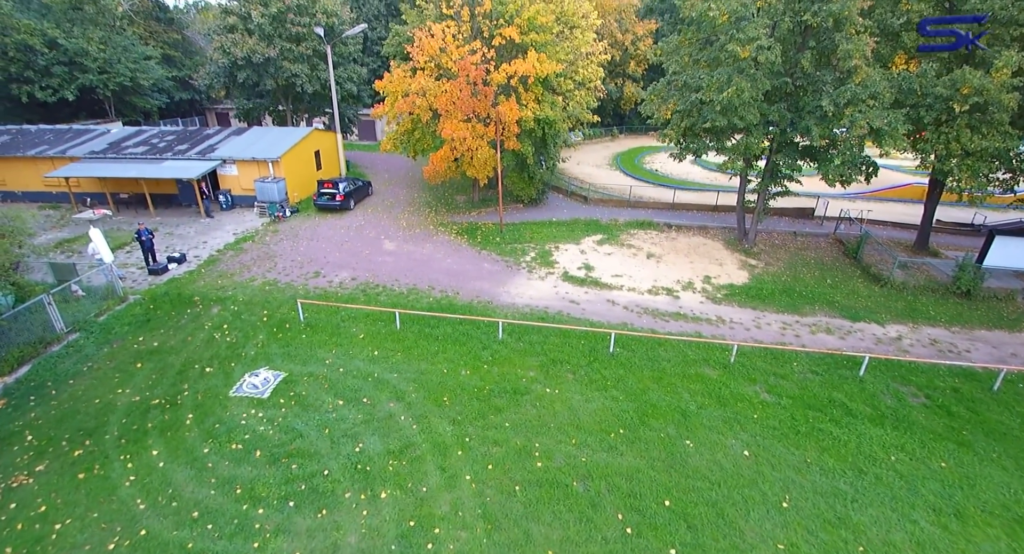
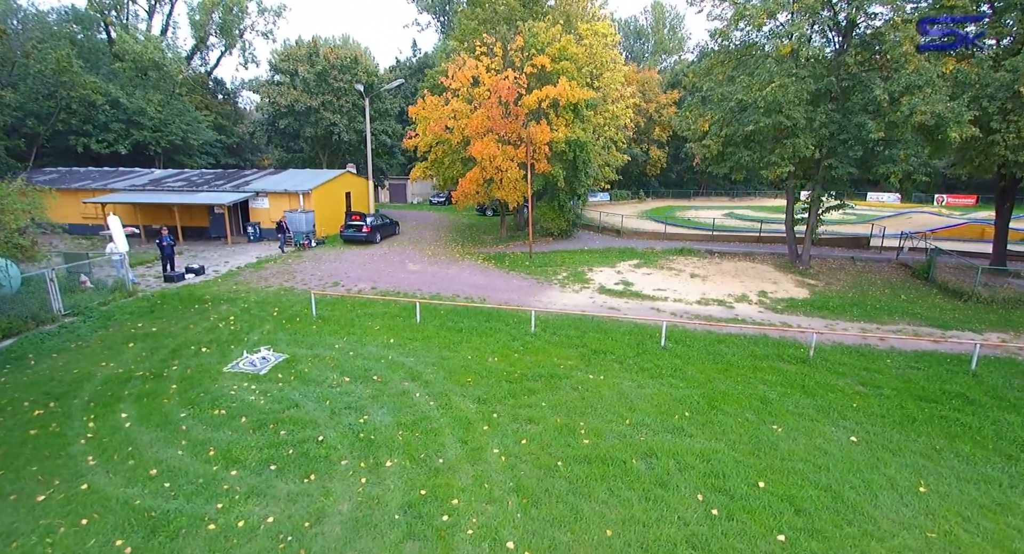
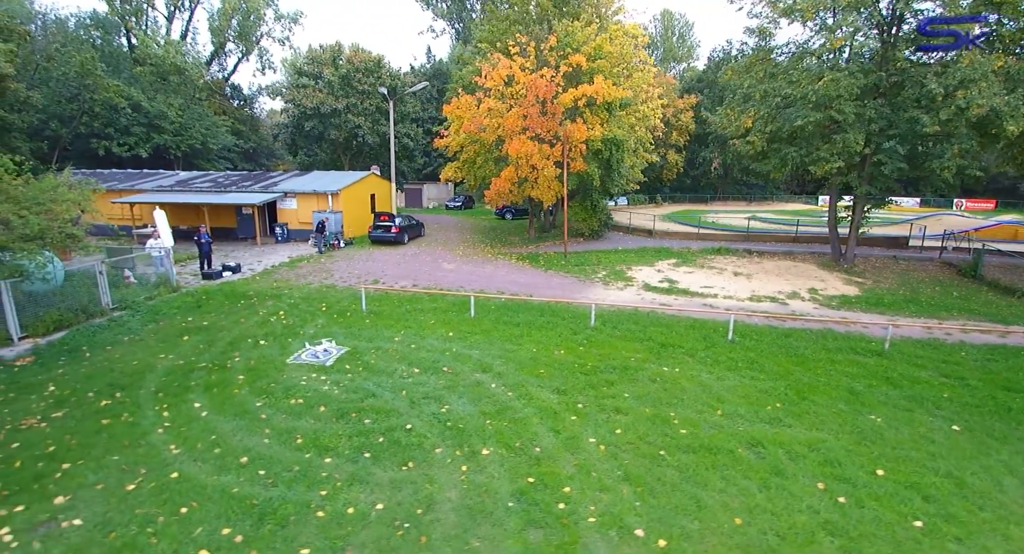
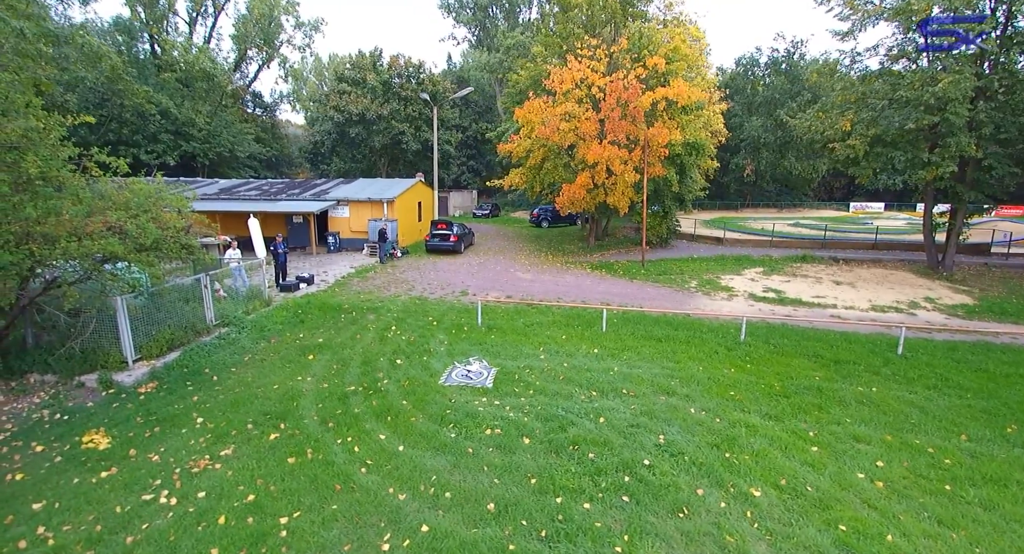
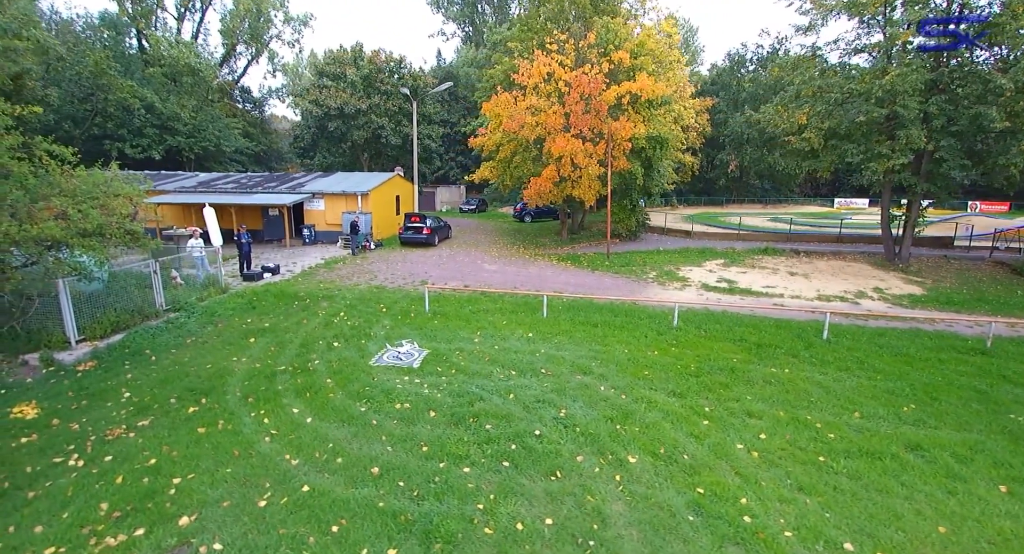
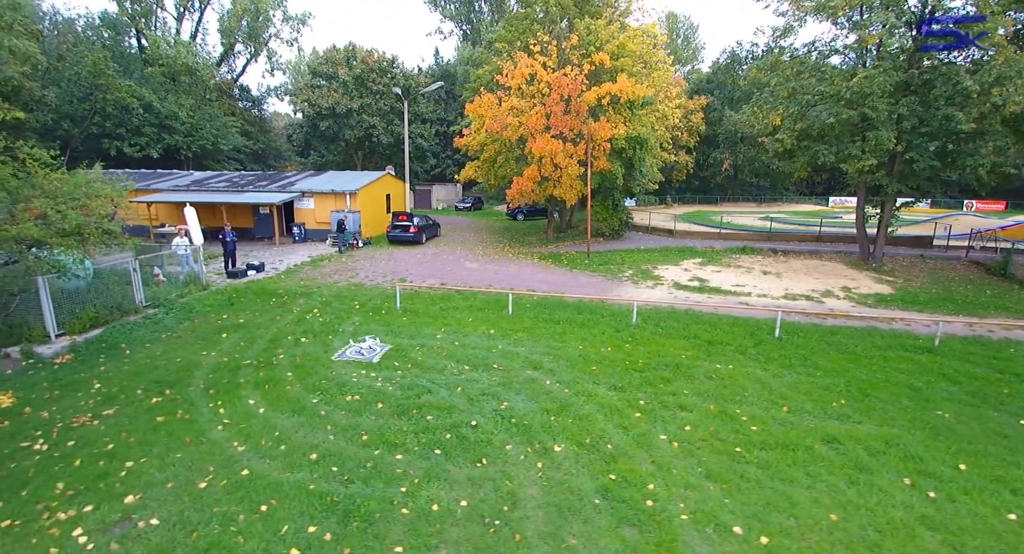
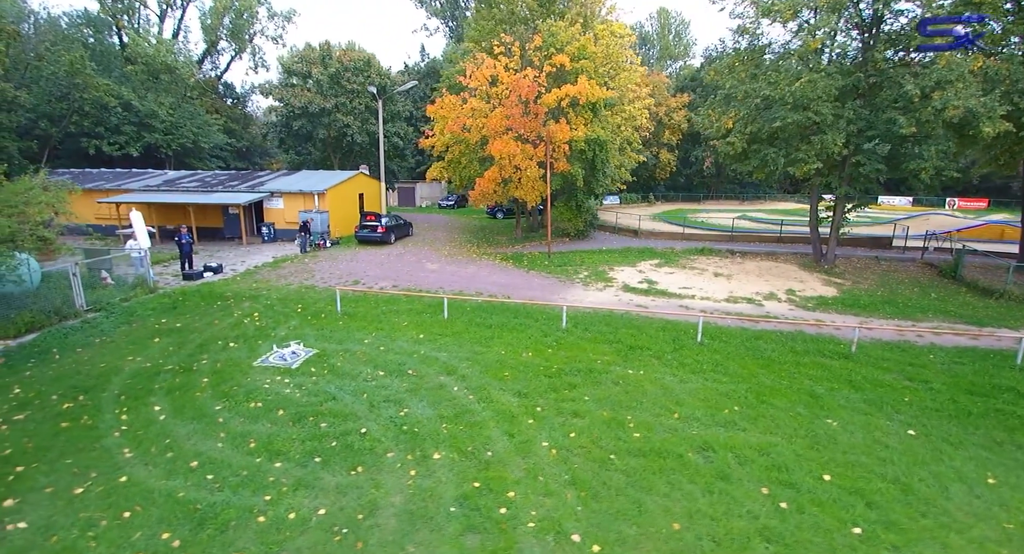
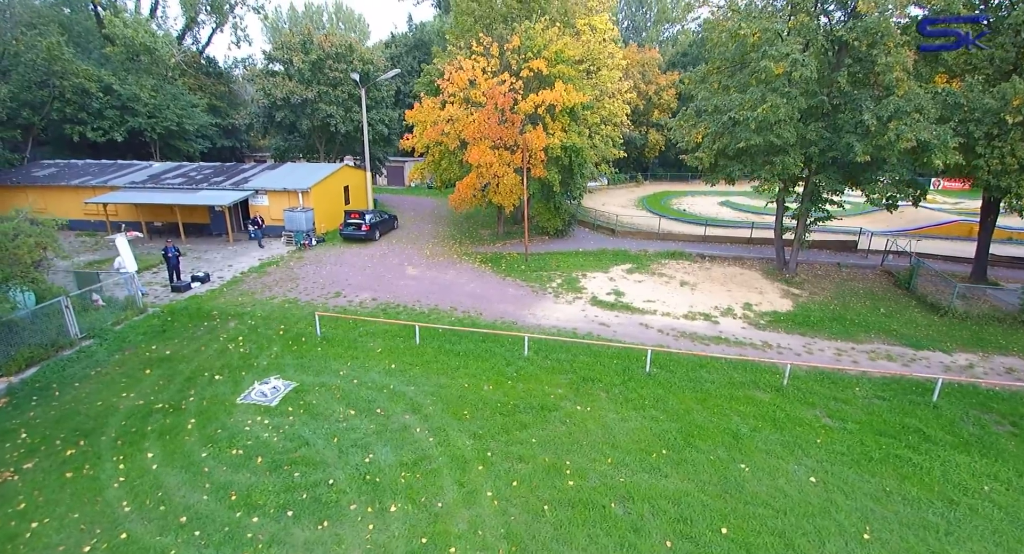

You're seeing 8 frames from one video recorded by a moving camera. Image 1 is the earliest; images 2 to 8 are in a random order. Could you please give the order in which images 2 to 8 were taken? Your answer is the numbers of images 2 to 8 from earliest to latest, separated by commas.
8, 2, 7, 3, 6, 5, 4
